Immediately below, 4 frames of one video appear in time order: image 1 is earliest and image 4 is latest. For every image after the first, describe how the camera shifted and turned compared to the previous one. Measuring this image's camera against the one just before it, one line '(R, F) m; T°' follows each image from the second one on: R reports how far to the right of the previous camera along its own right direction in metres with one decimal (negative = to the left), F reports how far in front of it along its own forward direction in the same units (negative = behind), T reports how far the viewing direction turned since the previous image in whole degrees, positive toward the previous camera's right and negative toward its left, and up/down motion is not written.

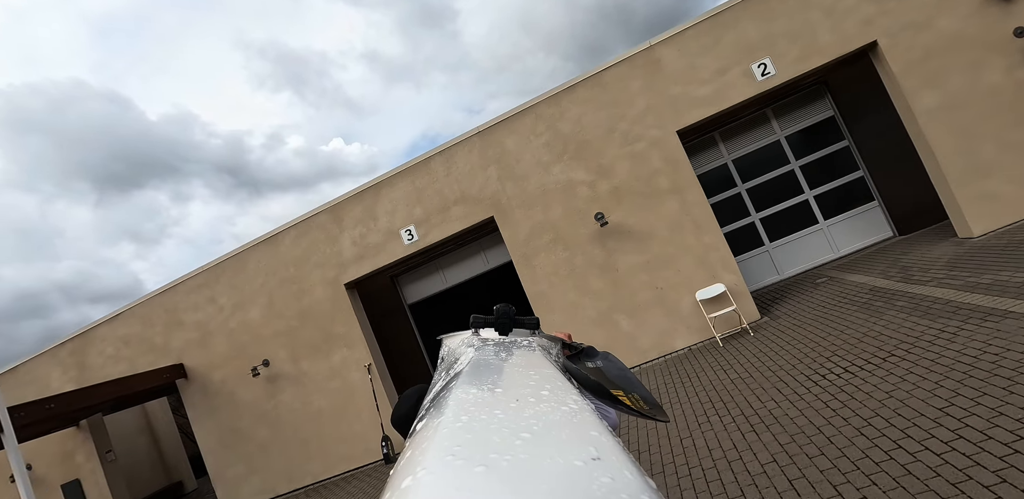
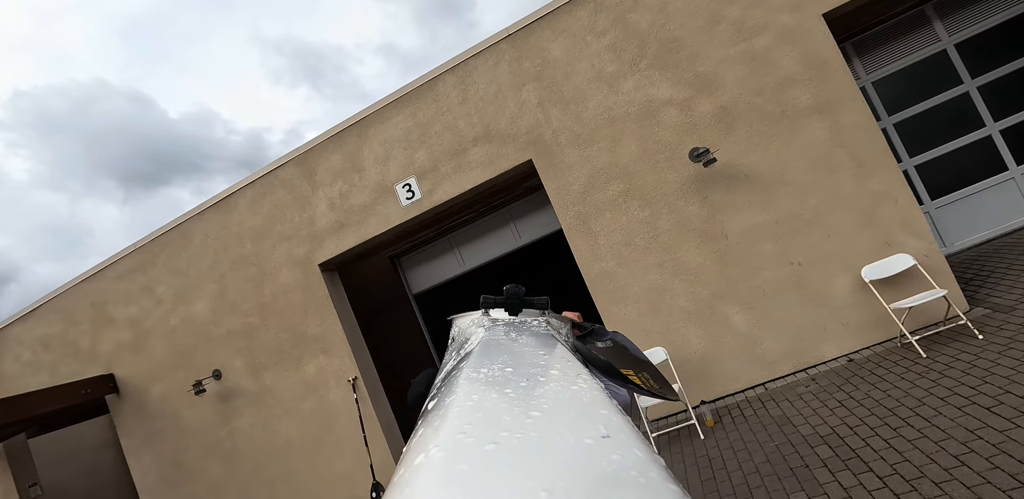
(-0.3, +2.5) m; -2°
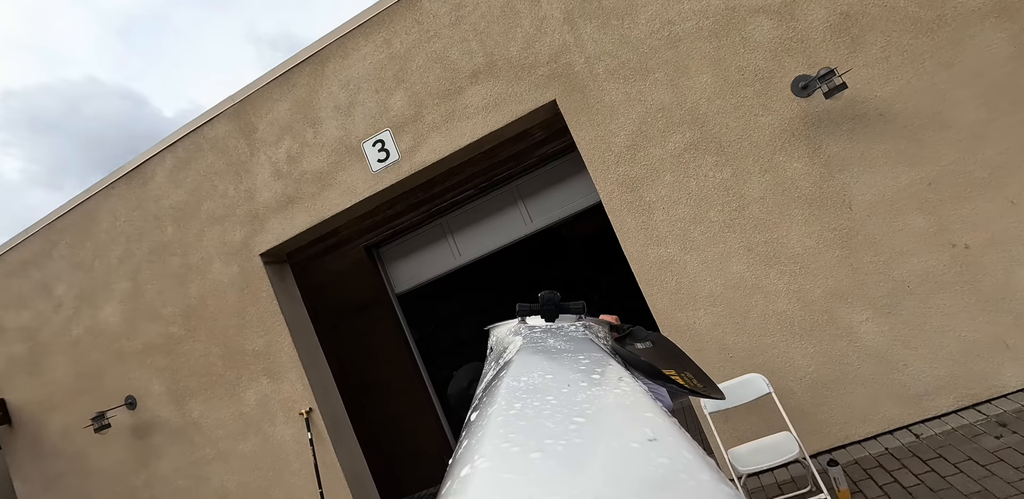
(-0.1, +1.5) m; 0°
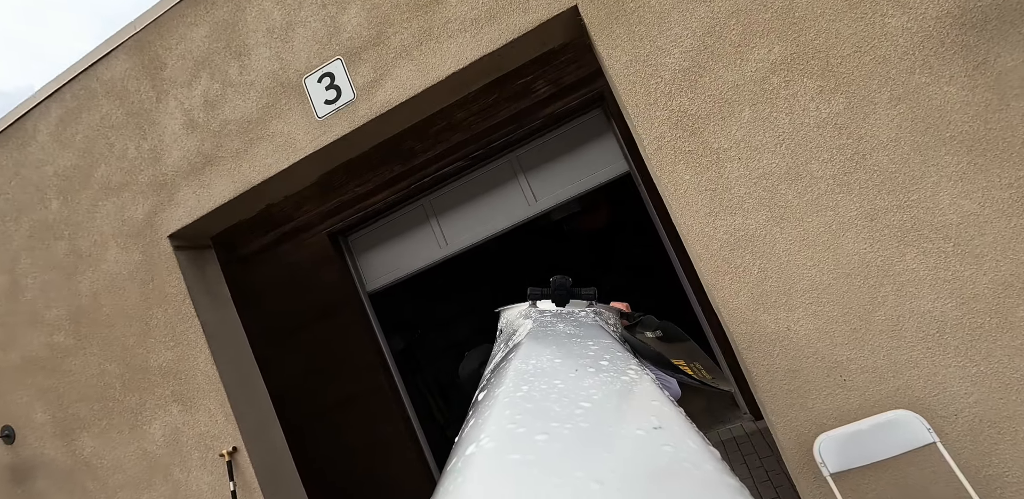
(0.0, +1.1) m; 0°
